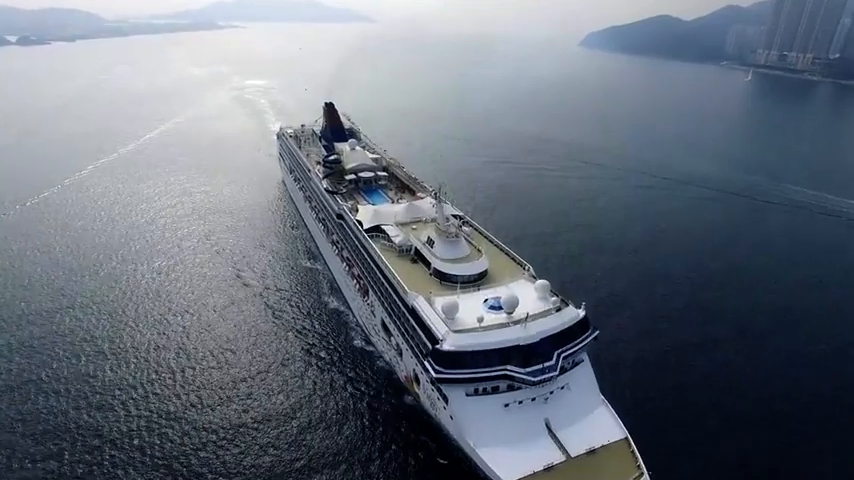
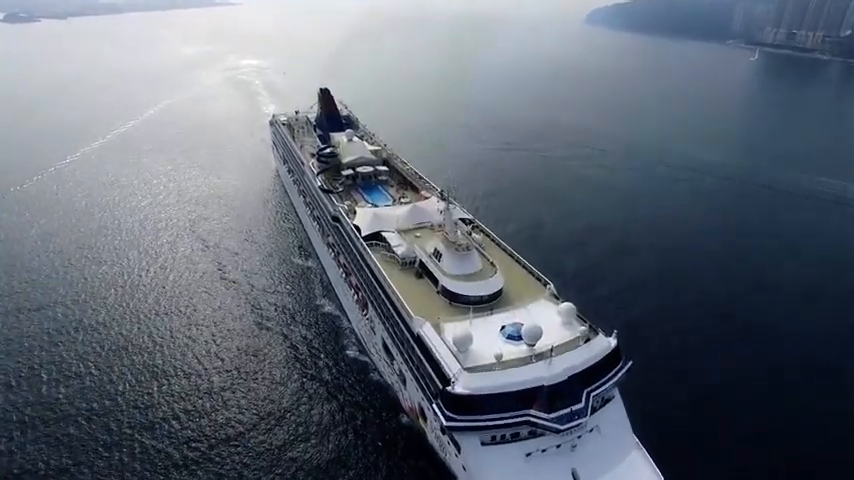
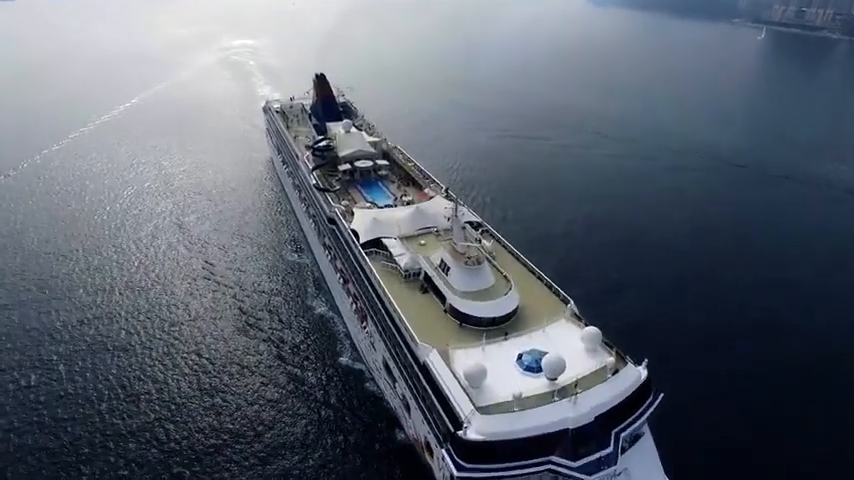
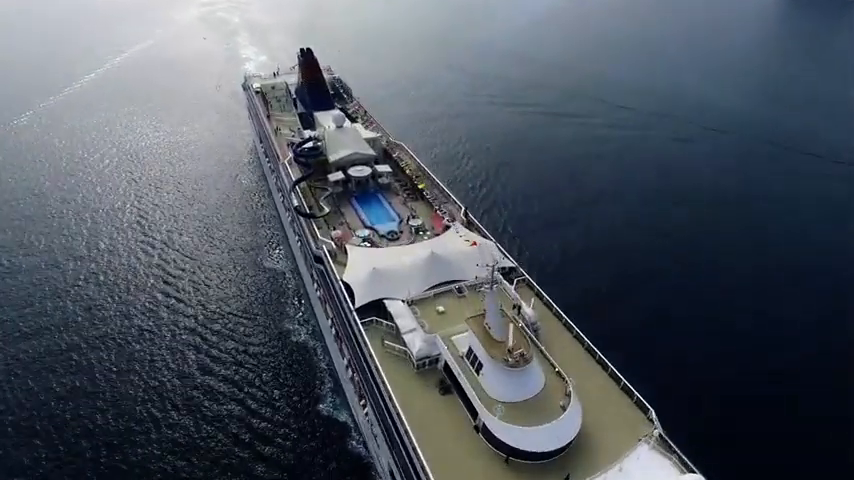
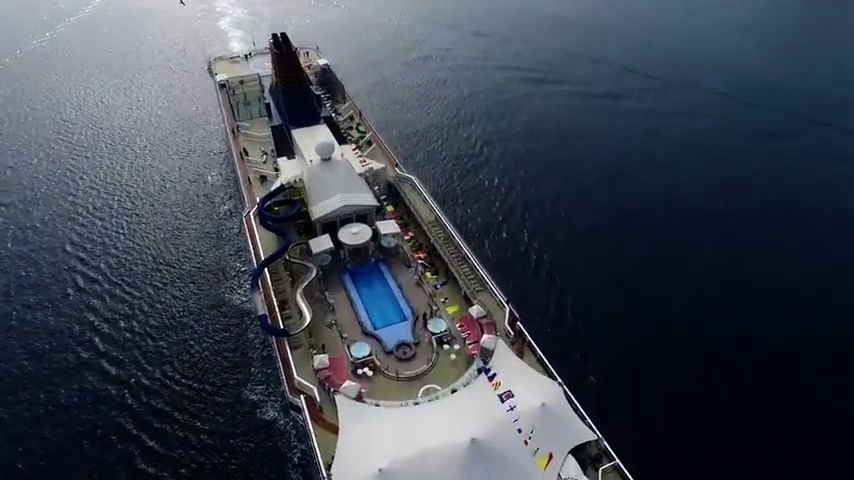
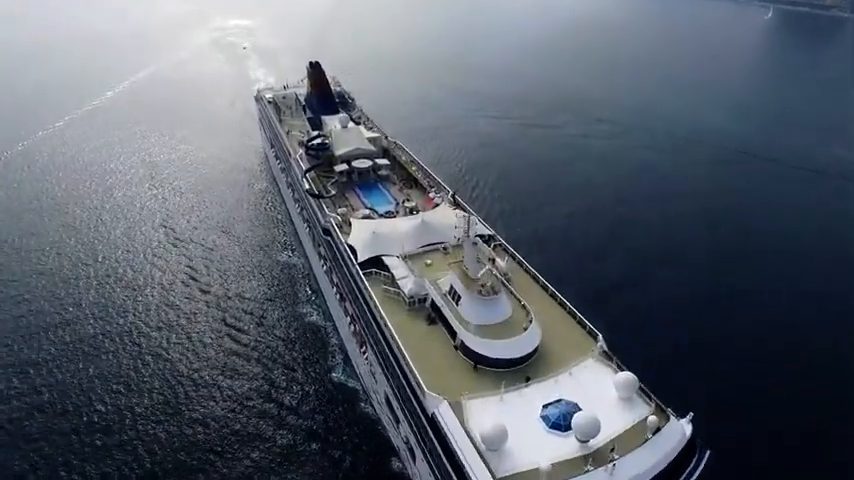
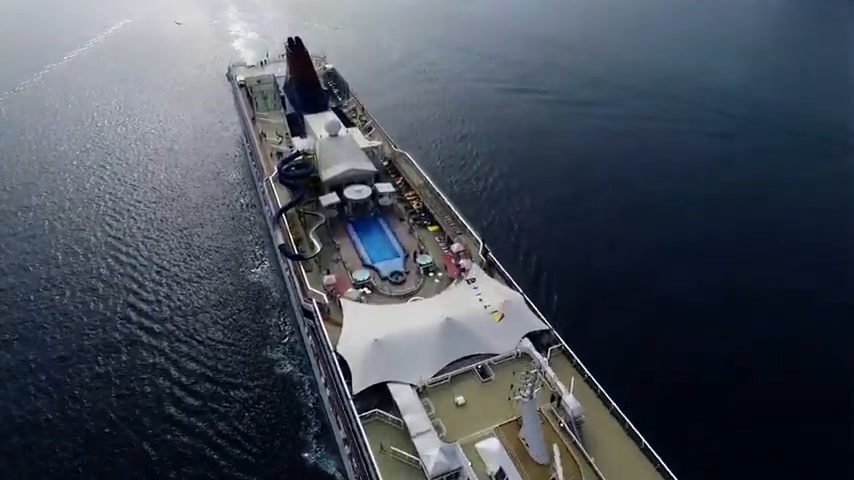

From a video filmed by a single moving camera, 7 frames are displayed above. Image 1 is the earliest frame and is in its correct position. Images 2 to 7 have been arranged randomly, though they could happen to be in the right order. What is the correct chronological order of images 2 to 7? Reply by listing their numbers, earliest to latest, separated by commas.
2, 3, 6, 4, 7, 5
